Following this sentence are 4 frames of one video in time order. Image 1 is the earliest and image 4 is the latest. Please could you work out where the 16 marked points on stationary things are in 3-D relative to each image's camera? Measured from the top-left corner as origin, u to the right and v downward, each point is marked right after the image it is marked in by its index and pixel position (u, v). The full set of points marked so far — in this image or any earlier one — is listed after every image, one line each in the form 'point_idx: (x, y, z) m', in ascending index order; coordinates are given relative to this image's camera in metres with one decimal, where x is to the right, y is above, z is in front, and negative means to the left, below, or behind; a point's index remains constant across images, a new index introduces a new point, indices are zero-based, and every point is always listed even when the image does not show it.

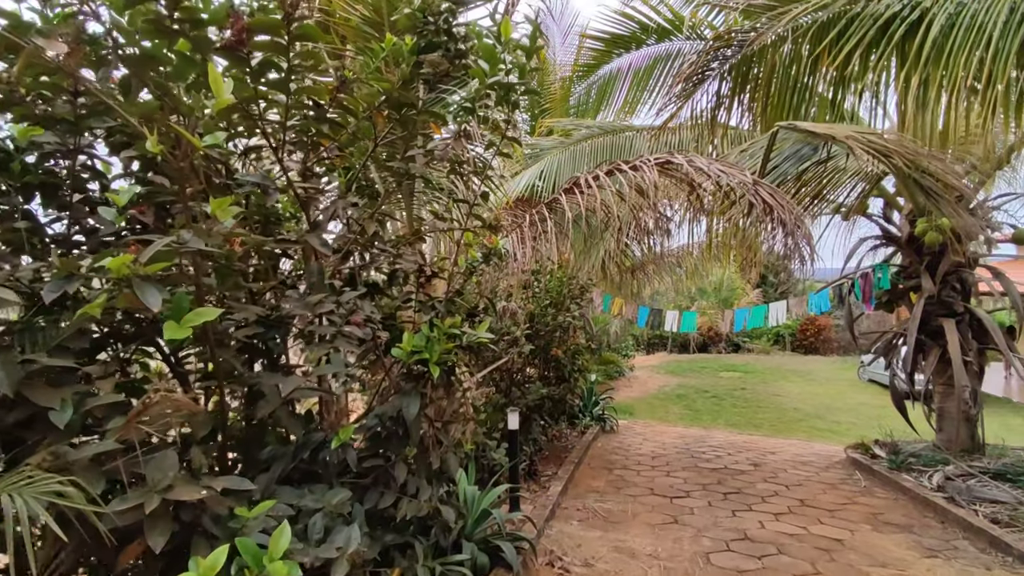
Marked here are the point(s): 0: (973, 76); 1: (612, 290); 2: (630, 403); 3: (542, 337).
0: (+2.3, +1.1, +2.7) m
1: (+1.6, 0.0, +9.0) m
2: (+2.4, -2.4, +11.2) m
3: (+0.3, -0.5, +5.4) m
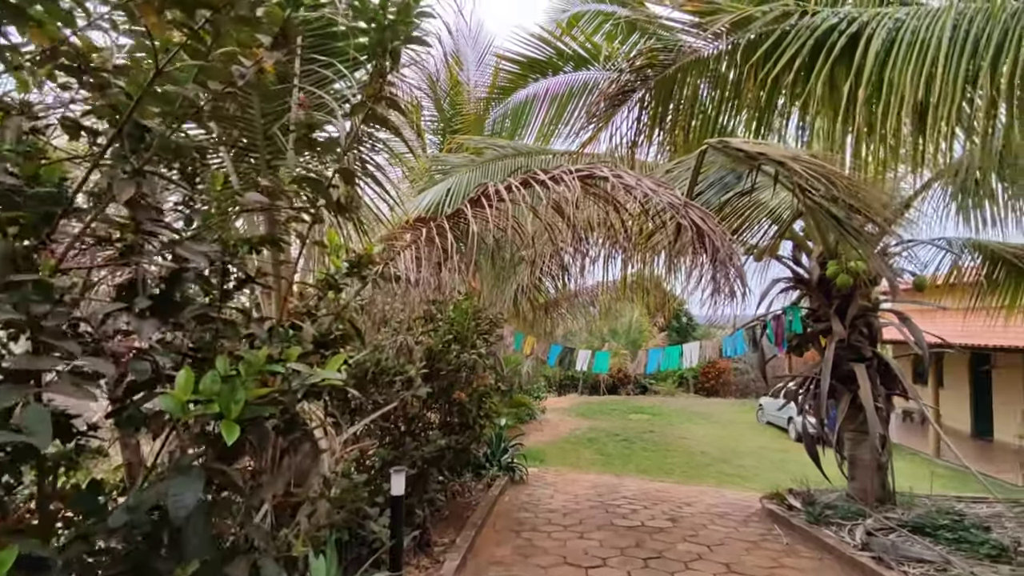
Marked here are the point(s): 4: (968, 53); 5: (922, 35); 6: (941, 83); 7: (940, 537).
0: (+1.9, +0.9, +2.5) m
1: (+0.2, -0.6, +8.5) m
2: (+0.5, -3.1, +10.6) m
3: (-0.6, -0.8, +4.7) m
4: (+2.0, +1.0, +2.4) m
5: (+1.8, +1.2, +2.5) m
6: (+1.9, +0.9, +2.4) m
7: (+3.1, -1.8, +4.0) m
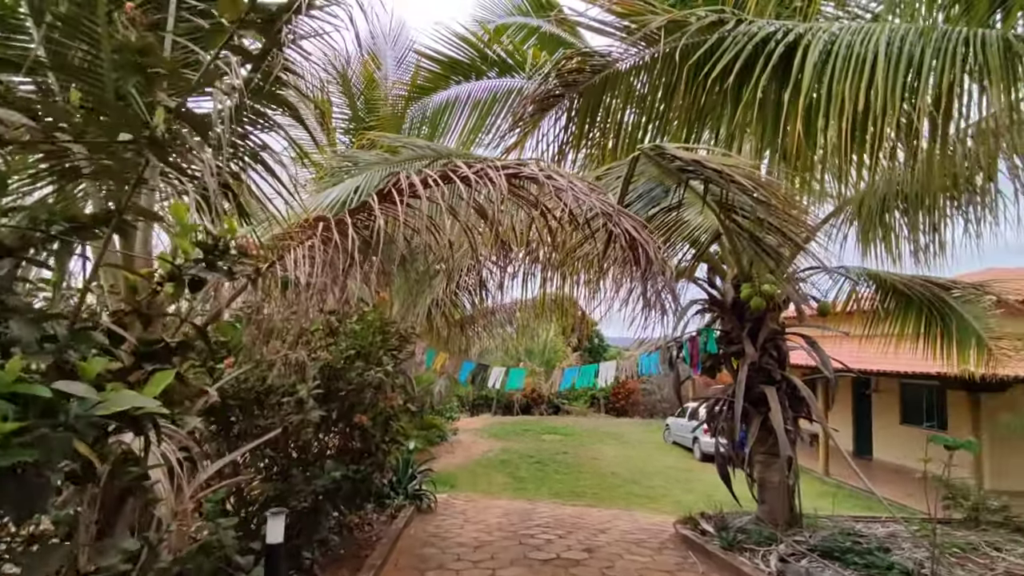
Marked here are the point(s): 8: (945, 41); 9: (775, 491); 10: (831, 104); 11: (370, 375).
0: (+1.5, +0.8, +2.4) m
1: (-1.1, -0.8, +8.0) m
2: (-1.1, -3.4, +10.1) m
3: (-1.3, -0.8, +4.2) m
4: (+1.7, +0.9, +2.3) m
5: (+1.5, +1.1, +2.4) m
6: (+1.5, +0.8, +2.3) m
7: (+2.4, -2.0, +4.0) m
8: (+1.8, +1.0, +2.3) m
9: (+2.5, -1.9, +5.2) m
10: (+1.4, +0.8, +2.5) m
11: (-1.1, -0.7, +4.3) m
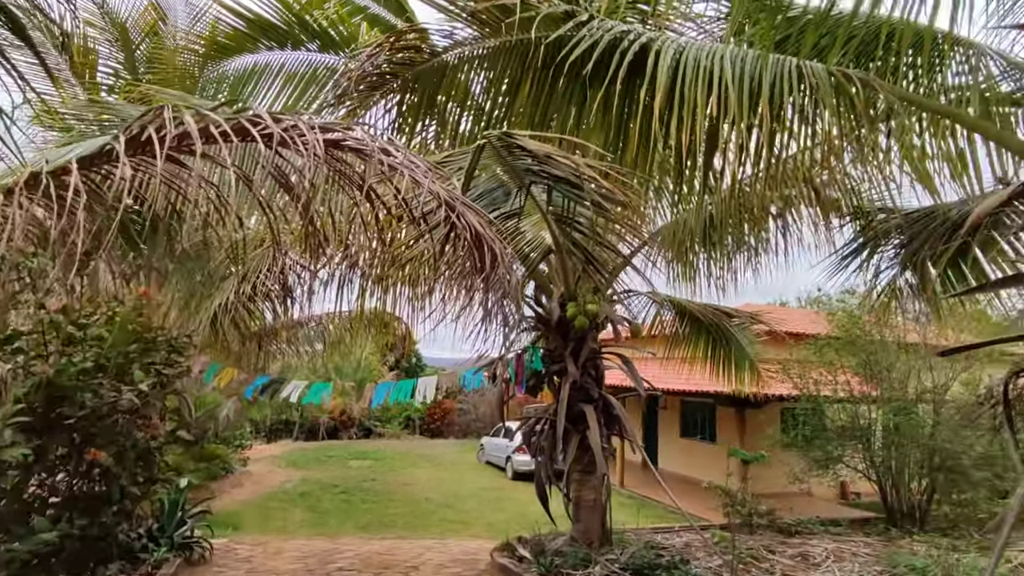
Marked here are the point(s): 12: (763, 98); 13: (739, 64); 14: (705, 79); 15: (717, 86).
0: (+0.8, +0.7, +2.4) m
1: (-3.5, -0.8, +6.8) m
2: (-4.3, -3.5, +8.7) m
3: (-2.5, -0.8, +3.1) m
4: (+1.0, +0.9, +2.4) m
5: (+0.8, +1.0, +2.4) m
6: (+0.9, +0.7, +2.3) m
7: (+1.1, -2.1, +4.1) m
8: (+1.2, +1.0, +2.4) m
9: (+0.7, -2.1, +5.2) m
10: (+0.7, +0.8, +2.4) m
11: (-2.3, -0.6, +3.3) m
12: (+1.1, +0.8, +2.3) m
13: (+1.0, +1.0, +2.4) m
14: (+0.8, +0.9, +2.4) m
15: (+0.8, +0.8, +2.3) m
